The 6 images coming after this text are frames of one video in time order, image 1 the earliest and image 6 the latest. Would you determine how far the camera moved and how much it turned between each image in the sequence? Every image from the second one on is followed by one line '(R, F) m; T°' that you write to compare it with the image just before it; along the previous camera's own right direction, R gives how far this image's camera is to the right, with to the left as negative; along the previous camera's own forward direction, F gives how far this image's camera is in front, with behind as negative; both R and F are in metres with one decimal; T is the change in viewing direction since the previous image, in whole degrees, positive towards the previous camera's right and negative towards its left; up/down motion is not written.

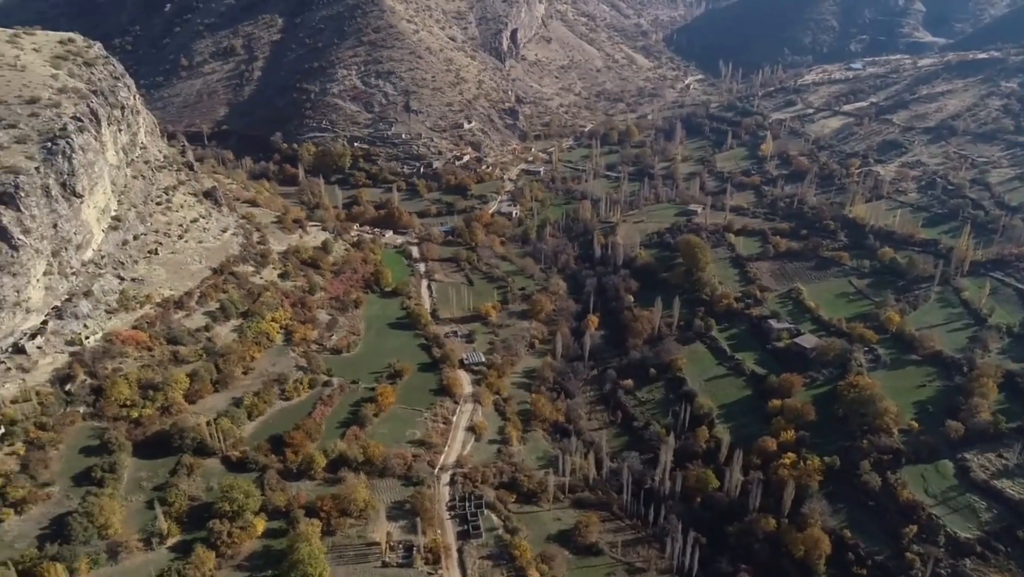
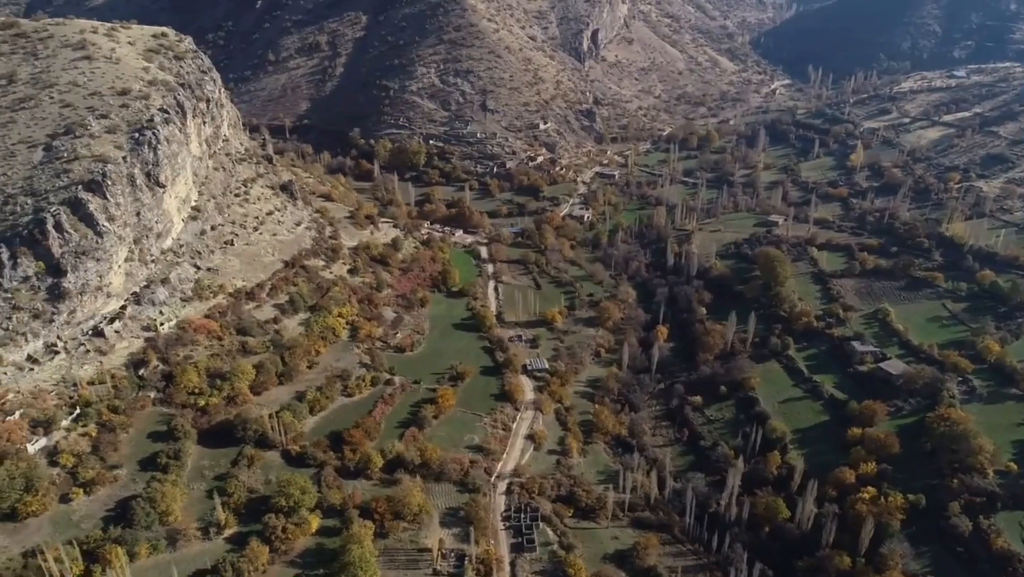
(0.0, +1.3) m; -6°
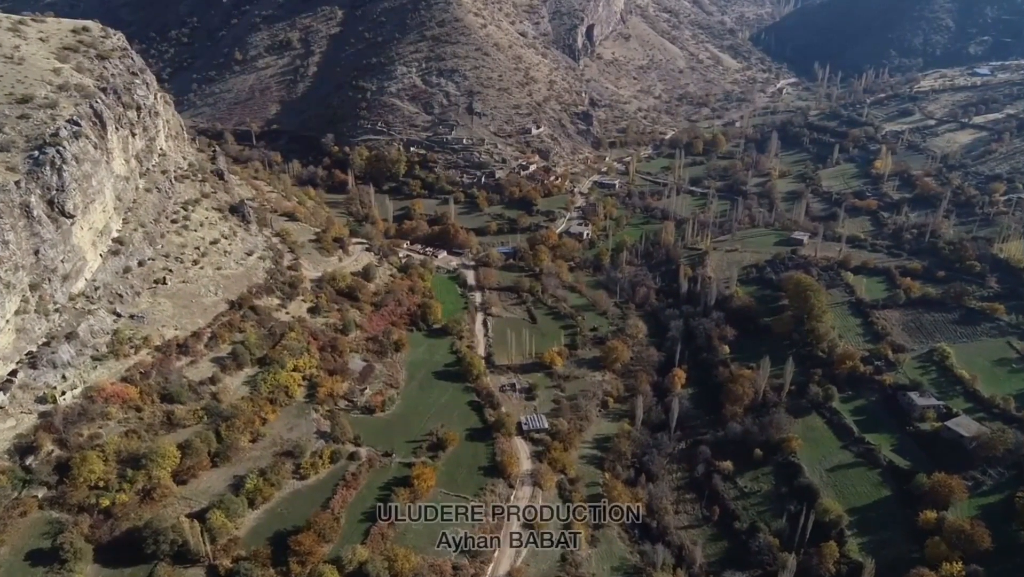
(-0.1, +10.2) m; +1°
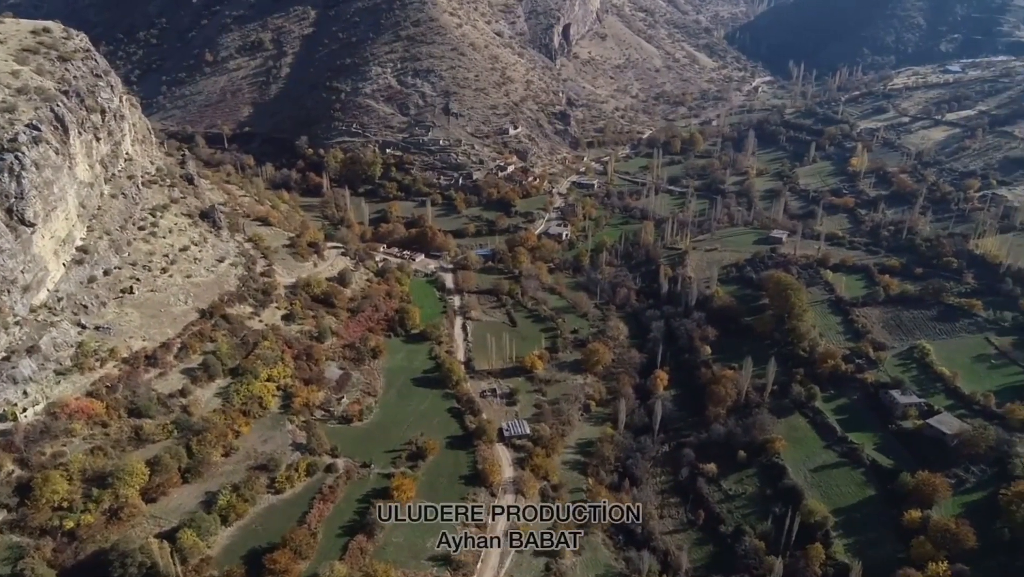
(+0.1, +0.9) m; +2°
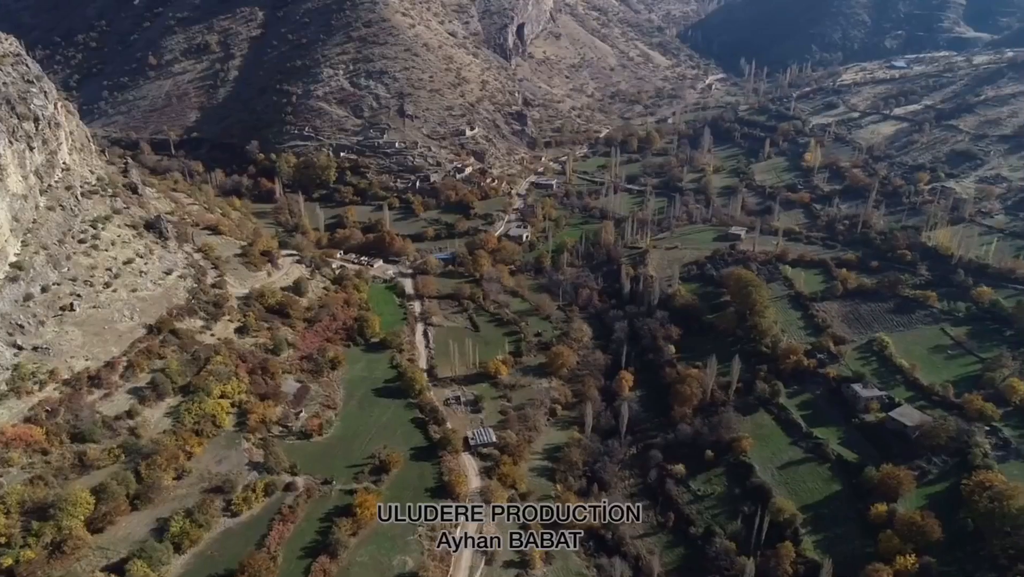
(0.0, +1.0) m; +3°
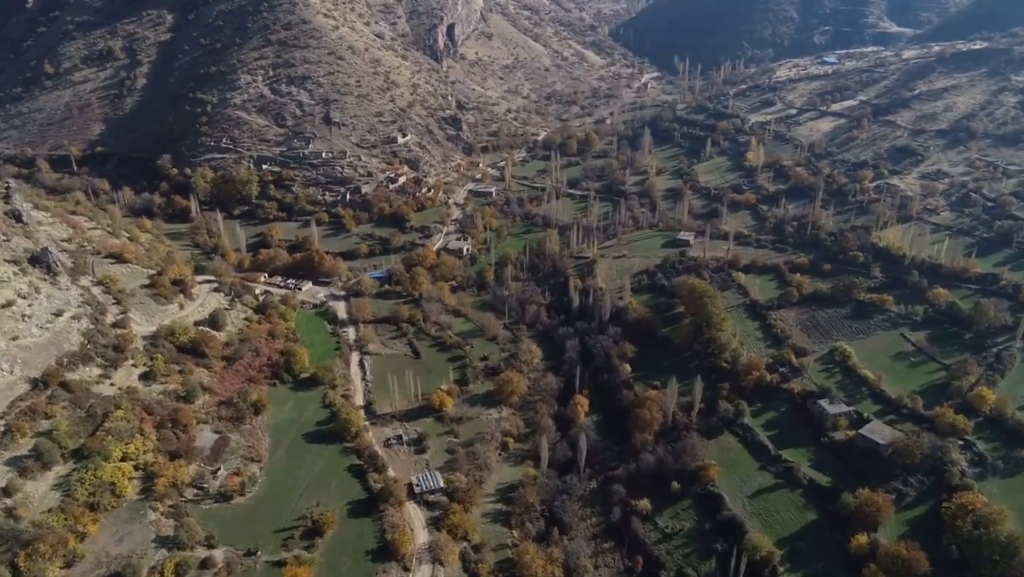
(0.0, +4.6) m; +5°
